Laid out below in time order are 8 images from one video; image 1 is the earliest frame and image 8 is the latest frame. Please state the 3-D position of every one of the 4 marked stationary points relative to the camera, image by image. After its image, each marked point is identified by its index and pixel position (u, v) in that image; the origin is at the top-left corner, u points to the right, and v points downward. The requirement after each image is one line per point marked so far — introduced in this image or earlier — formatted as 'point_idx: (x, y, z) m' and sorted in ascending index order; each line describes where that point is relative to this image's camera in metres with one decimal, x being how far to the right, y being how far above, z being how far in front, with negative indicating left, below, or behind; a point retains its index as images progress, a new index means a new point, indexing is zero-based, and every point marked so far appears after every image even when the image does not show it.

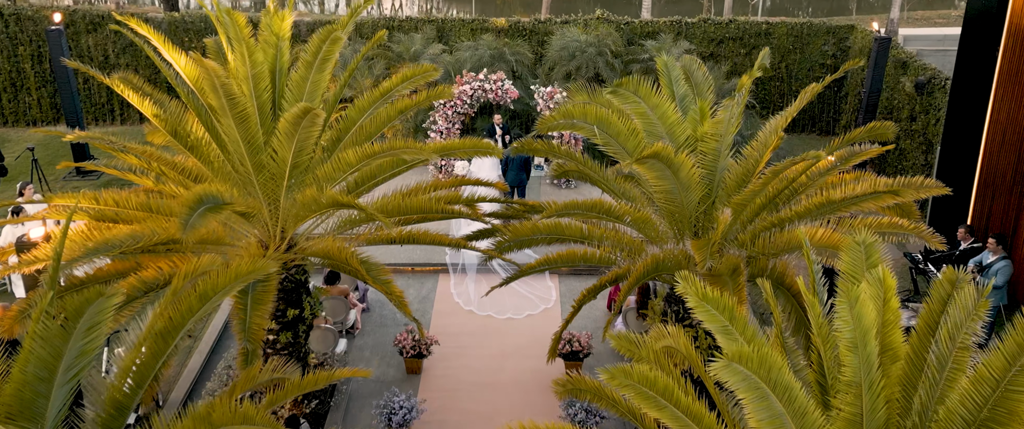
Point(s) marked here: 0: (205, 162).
0: (-3.0, +0.5, +6.9) m
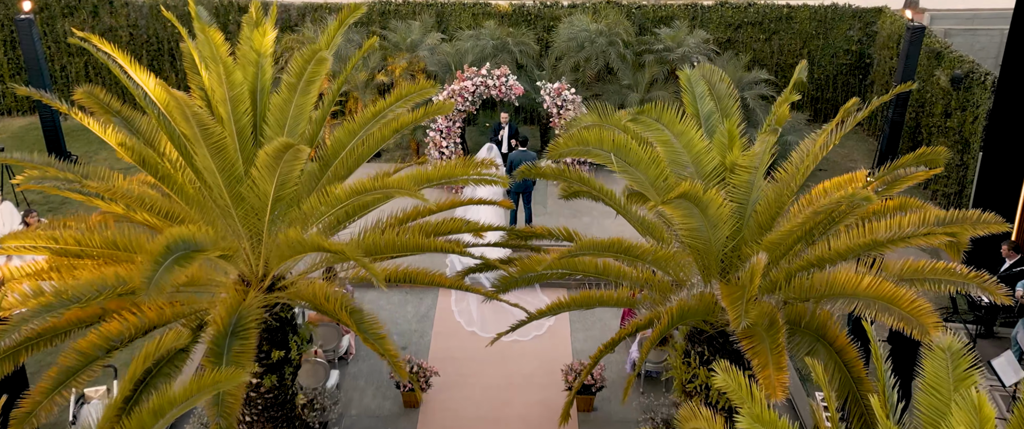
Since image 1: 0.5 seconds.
0: (-3.0, +0.2, +6.2) m
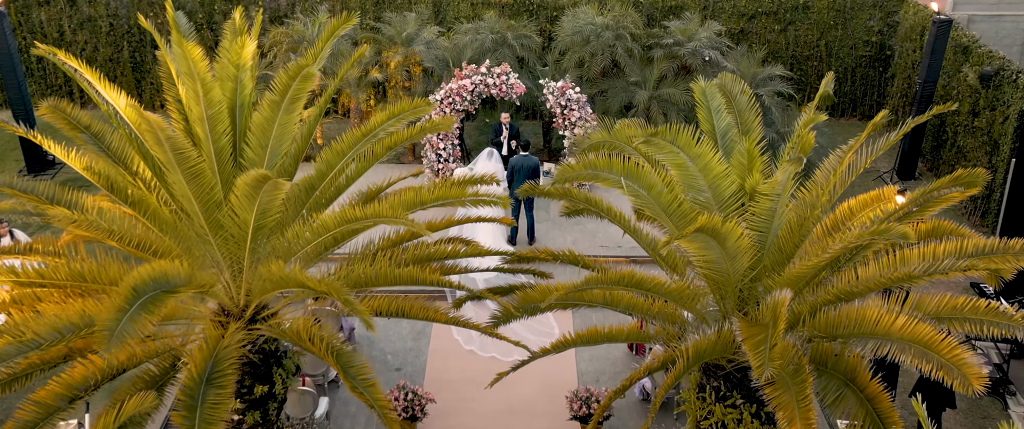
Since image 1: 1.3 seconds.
0: (-3.0, 0.0, +5.7) m
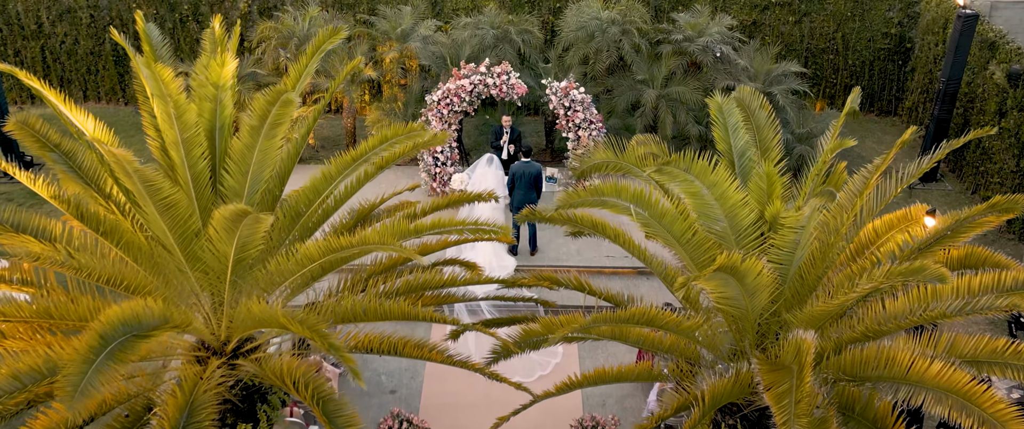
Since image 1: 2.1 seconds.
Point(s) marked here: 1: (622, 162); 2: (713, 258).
0: (-3.0, -0.3, +5.3) m
1: (+0.9, +0.4, +5.4) m
2: (+1.5, -0.3, +5.2) m
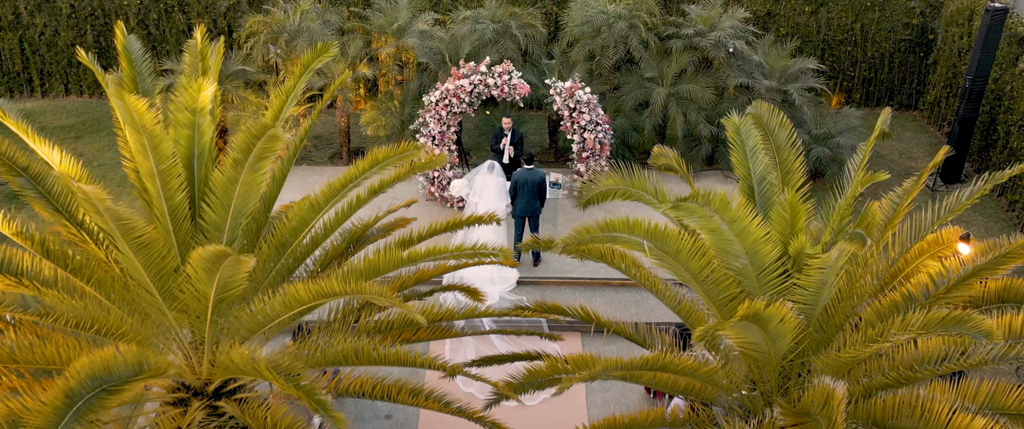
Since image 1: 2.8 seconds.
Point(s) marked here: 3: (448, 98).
0: (-3.0, -0.5, +4.9) m
1: (+0.9, +0.2, +5.0) m
2: (+1.5, -0.6, +4.8) m
3: (-0.8, +1.5, +9.0) m
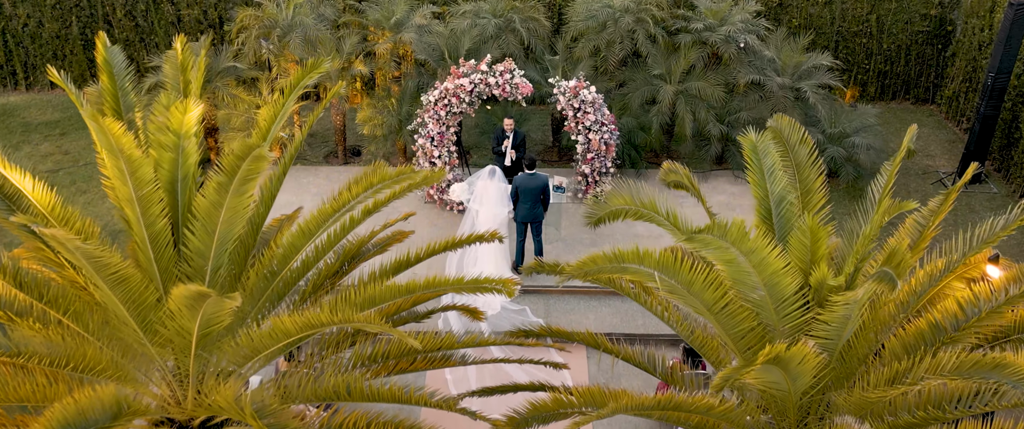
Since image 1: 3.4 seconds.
0: (-2.9, -0.7, +4.6) m
1: (+0.9, 0.0, +4.7) m
2: (+1.5, -0.7, +4.5) m
3: (-0.8, +1.5, +8.6) m
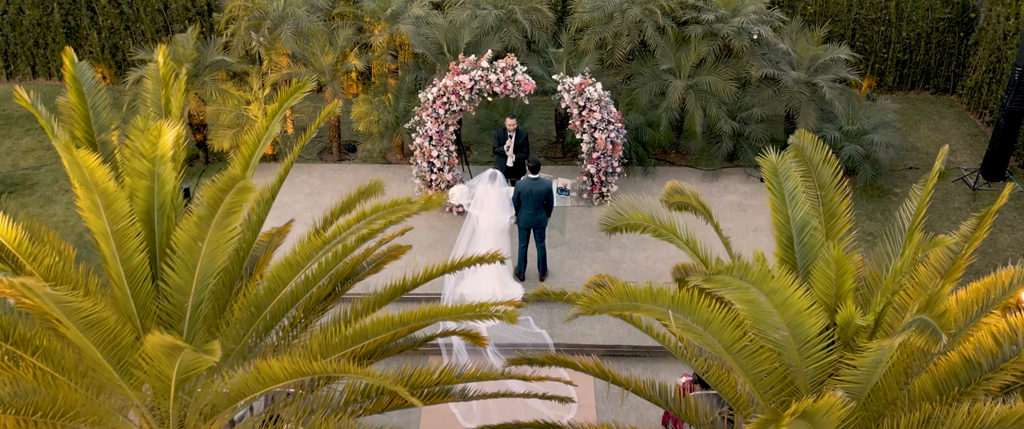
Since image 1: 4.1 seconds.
0: (-2.9, -0.9, +4.3) m
1: (+0.9, -0.2, +4.3) m
2: (+1.6, -0.9, +4.2) m
3: (-0.8, +1.4, +8.2) m
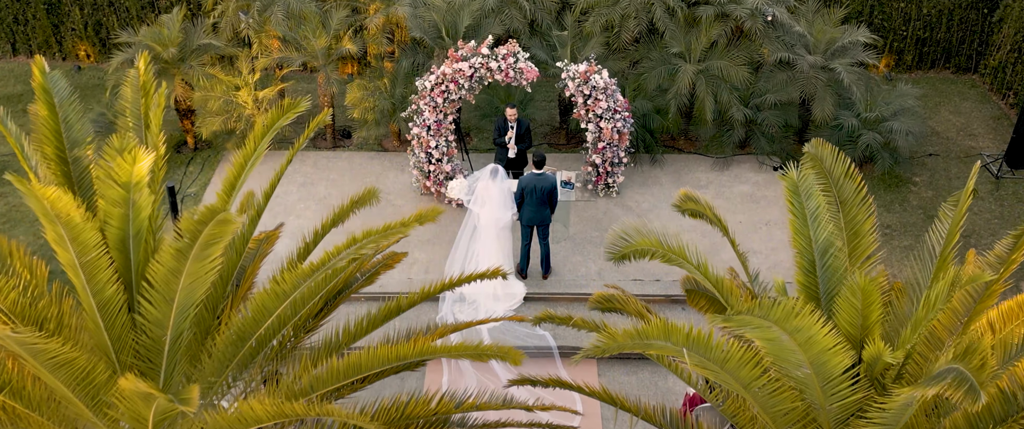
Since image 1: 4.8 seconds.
0: (-2.9, -1.1, +4.1) m
1: (+0.9, -0.4, +4.0) m
2: (+1.6, -1.1, +3.9) m
3: (-0.8, +1.5, +7.8) m
